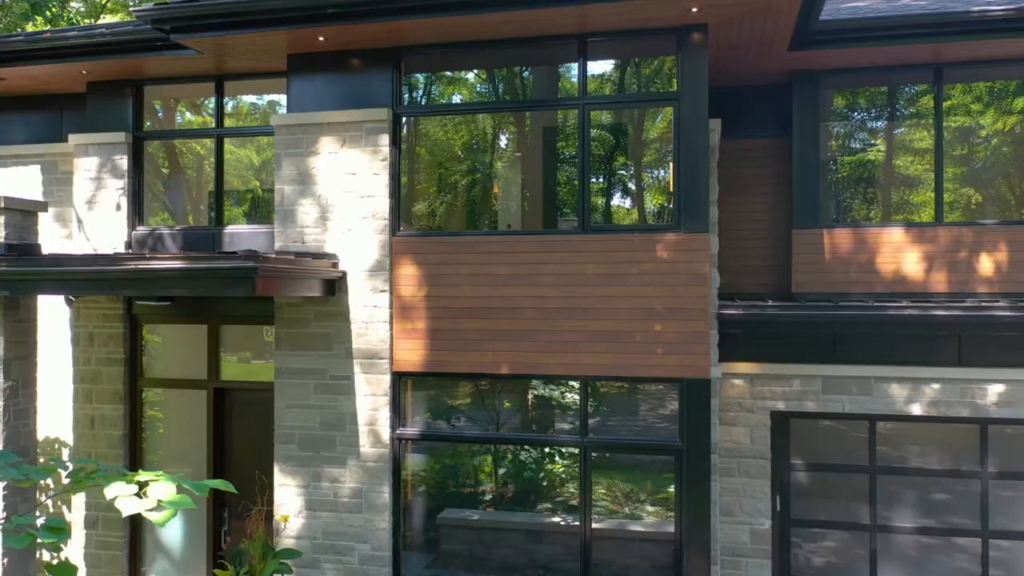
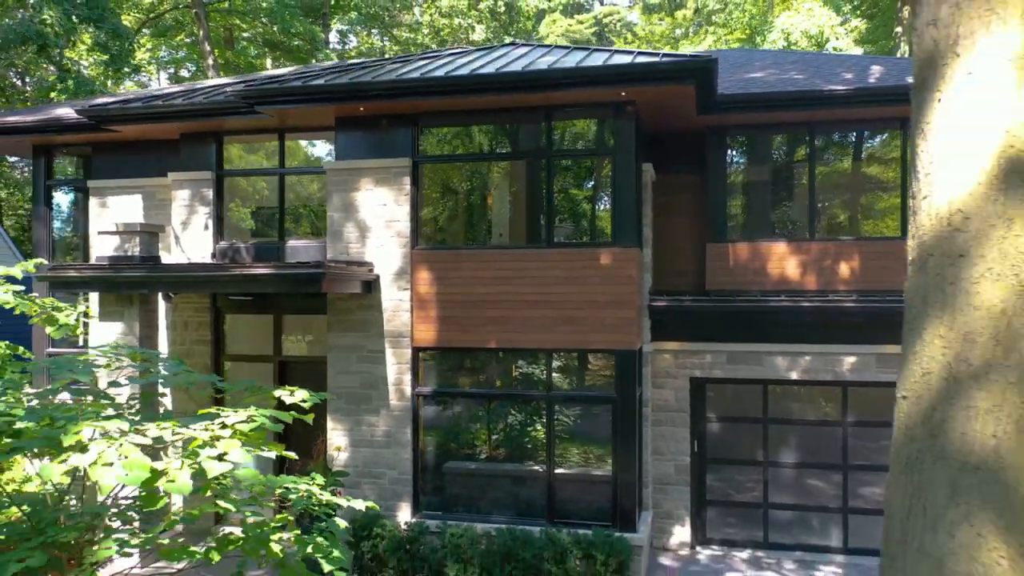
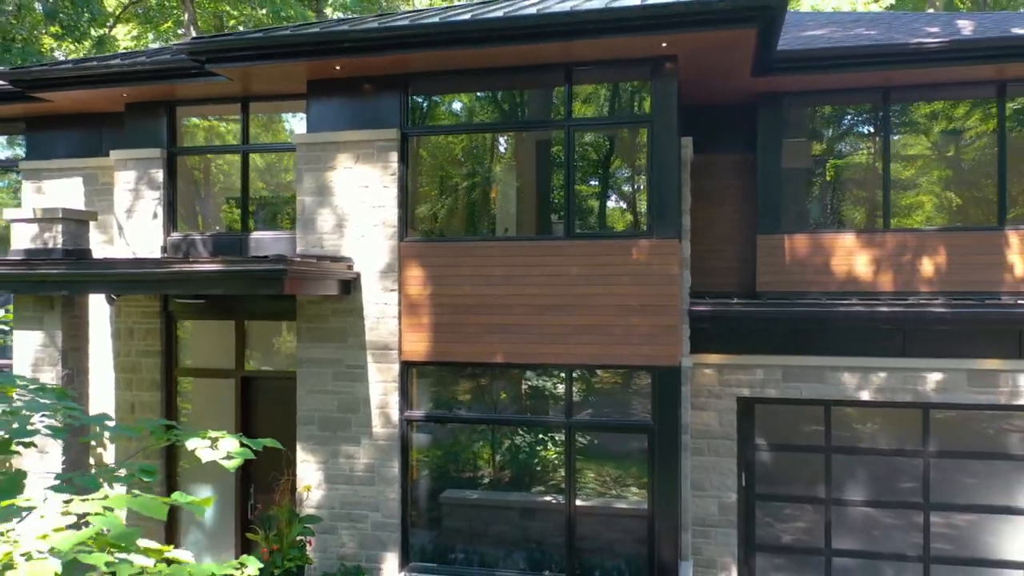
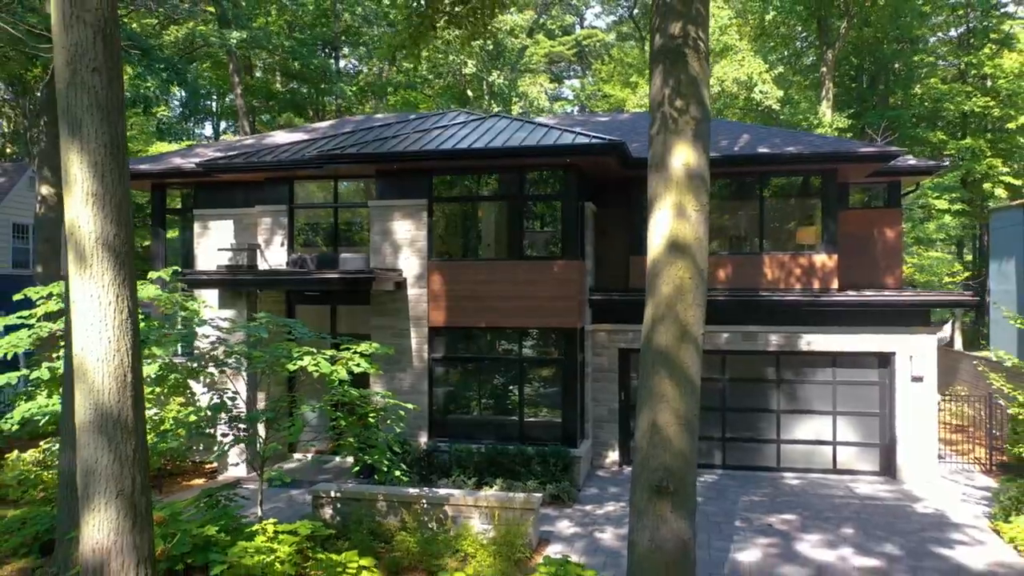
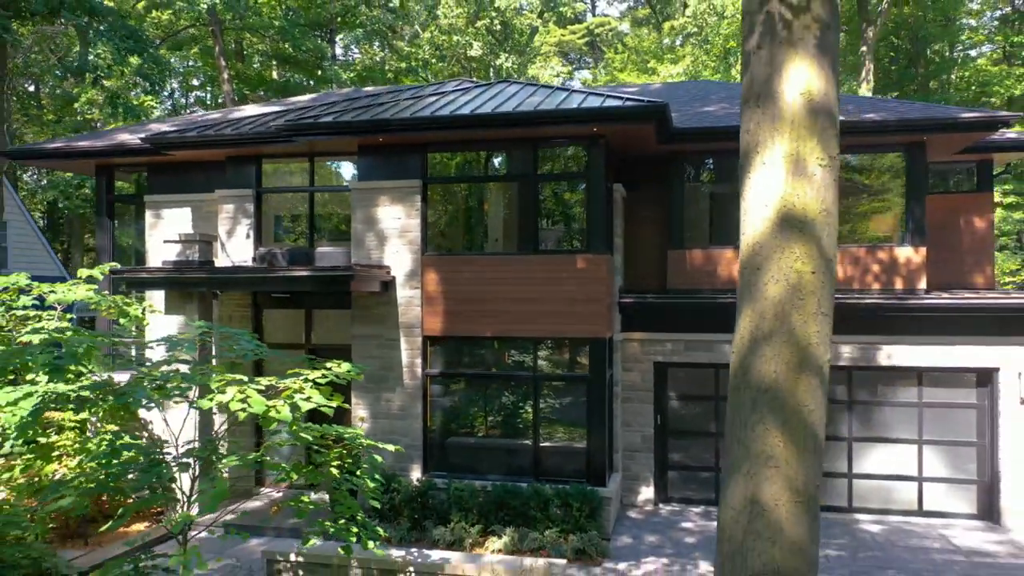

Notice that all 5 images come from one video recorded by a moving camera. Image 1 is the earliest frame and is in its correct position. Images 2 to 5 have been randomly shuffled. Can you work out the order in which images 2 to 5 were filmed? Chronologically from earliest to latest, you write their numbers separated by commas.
3, 2, 5, 4
